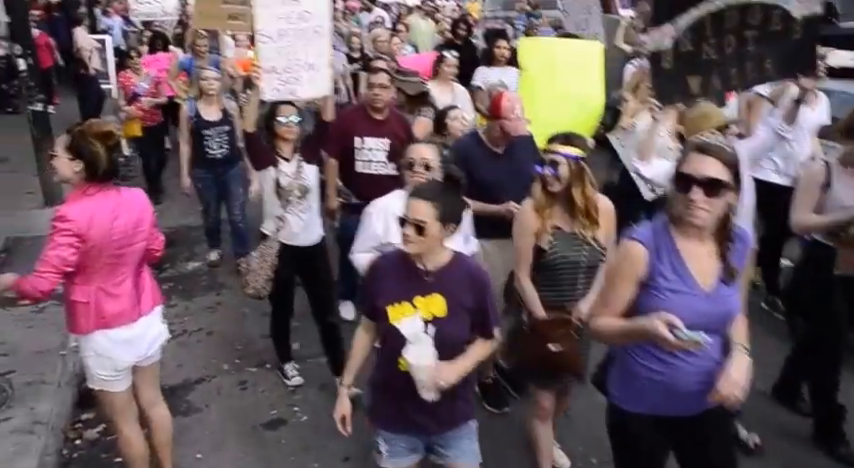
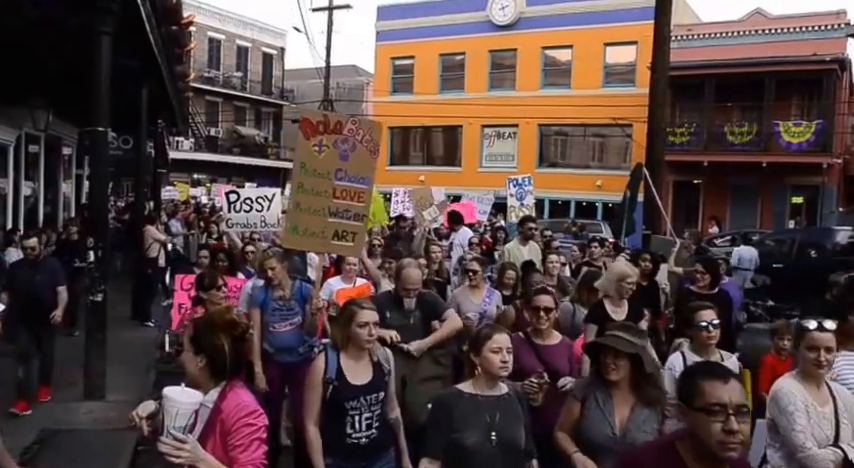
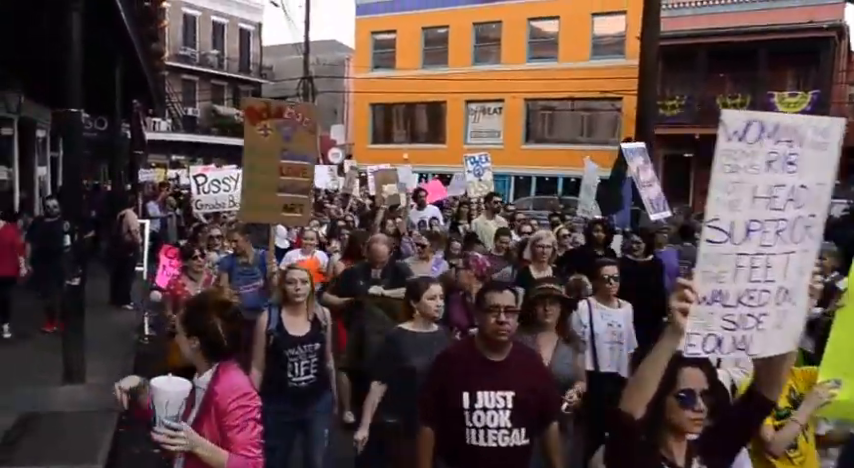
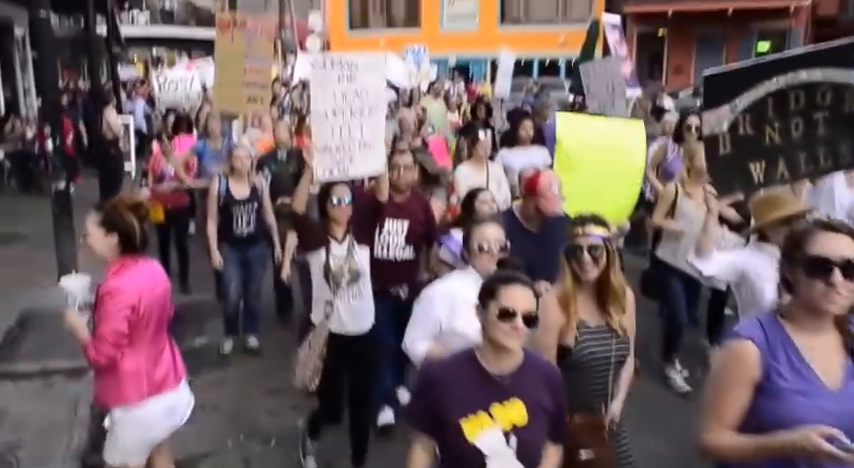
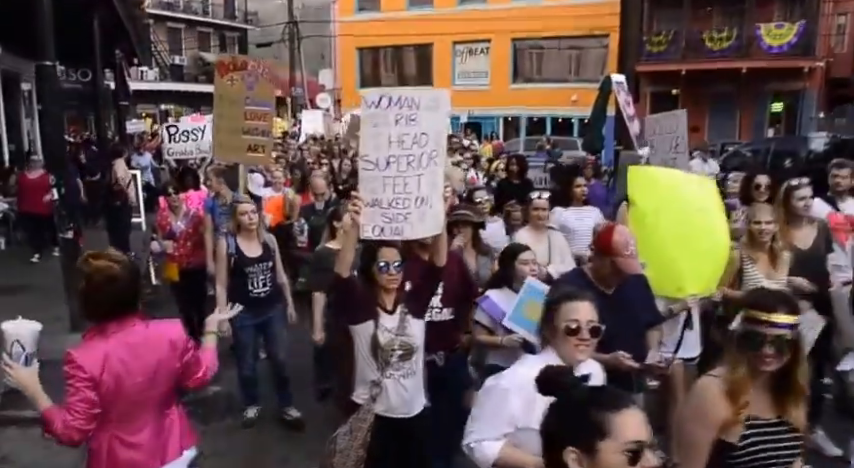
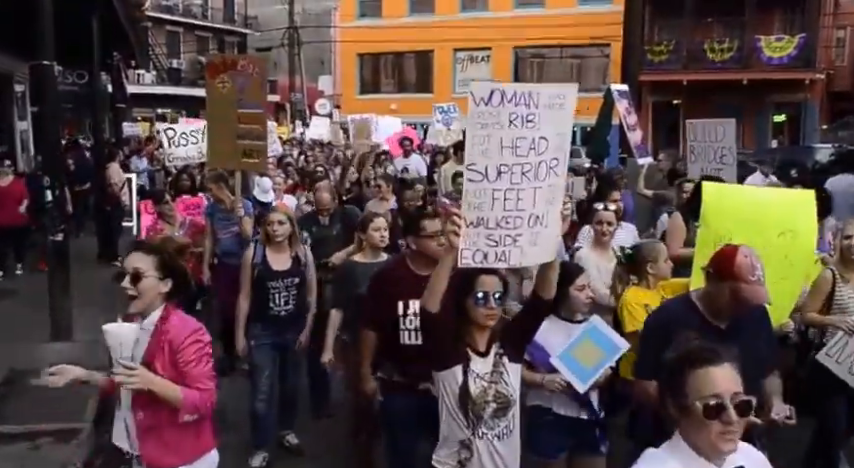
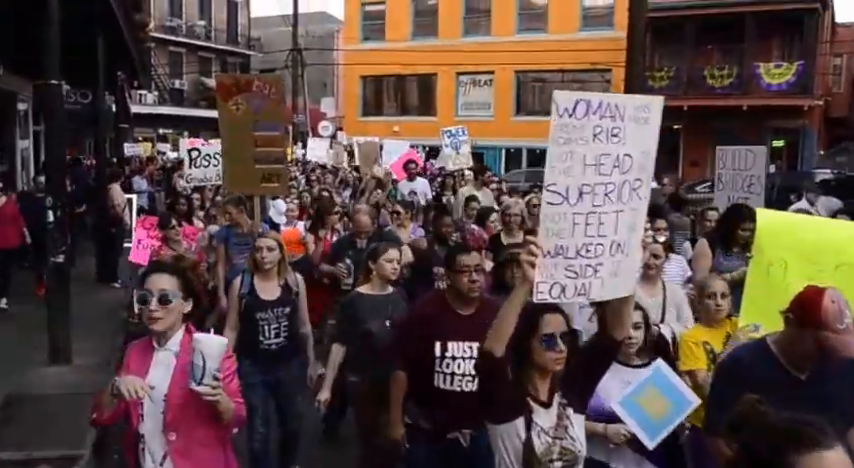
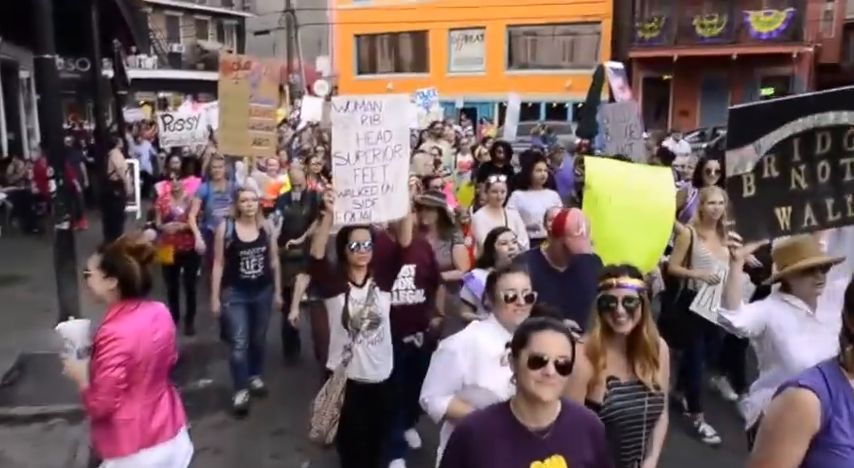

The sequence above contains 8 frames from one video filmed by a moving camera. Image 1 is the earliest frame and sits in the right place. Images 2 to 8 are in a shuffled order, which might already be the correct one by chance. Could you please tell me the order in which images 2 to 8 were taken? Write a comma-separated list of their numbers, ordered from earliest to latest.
4, 8, 5, 6, 7, 3, 2
